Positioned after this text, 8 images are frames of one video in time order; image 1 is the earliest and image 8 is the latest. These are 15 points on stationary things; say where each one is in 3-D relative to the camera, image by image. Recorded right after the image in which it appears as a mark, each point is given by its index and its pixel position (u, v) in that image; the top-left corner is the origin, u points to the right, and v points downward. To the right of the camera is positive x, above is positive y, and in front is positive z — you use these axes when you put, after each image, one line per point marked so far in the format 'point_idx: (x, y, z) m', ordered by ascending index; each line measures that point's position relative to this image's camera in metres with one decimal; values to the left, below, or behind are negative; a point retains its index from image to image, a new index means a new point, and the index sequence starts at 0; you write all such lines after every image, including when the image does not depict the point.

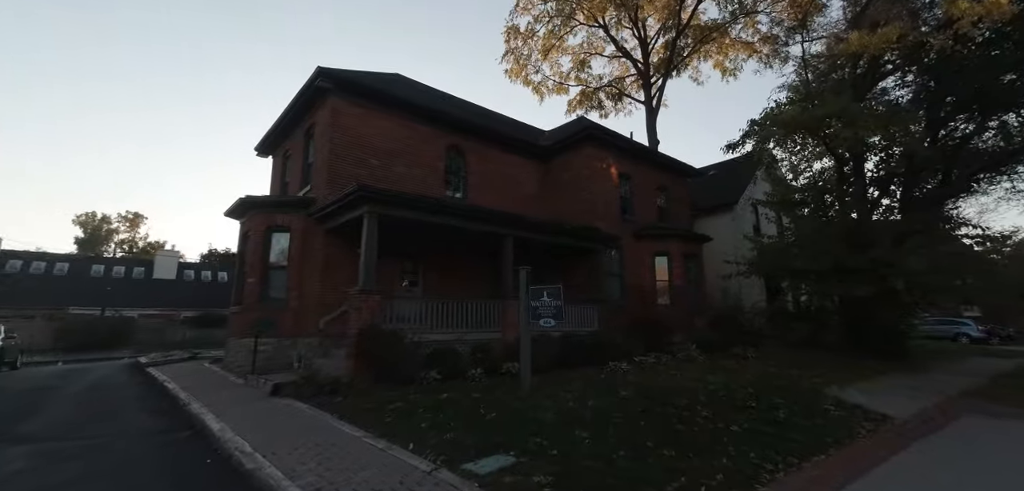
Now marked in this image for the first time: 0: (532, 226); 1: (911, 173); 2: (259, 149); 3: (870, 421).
0: (+0.5, +0.5, +11.2) m
1: (+13.3, +2.5, +14.4) m
2: (-7.9, +3.1, +13.4) m
3: (+5.1, -2.5, +6.1) m
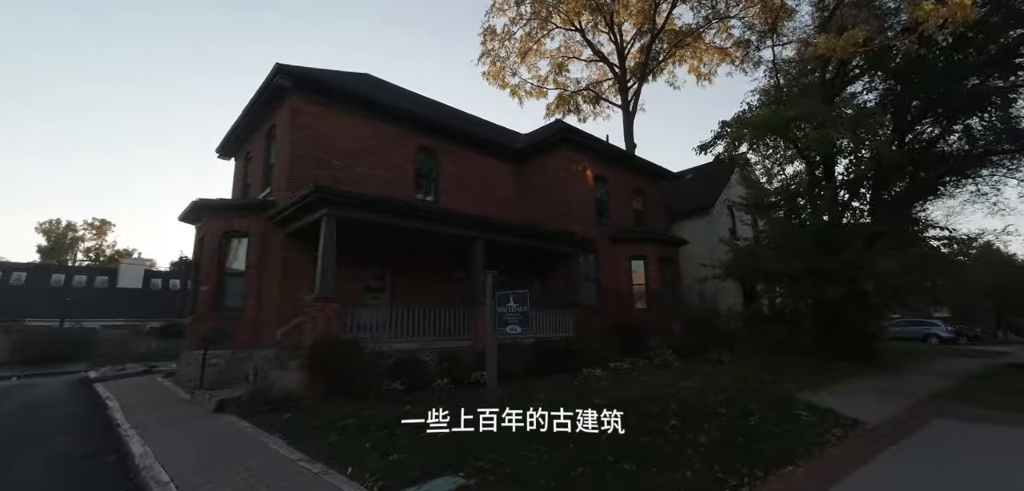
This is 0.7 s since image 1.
0: (-0.2, +0.4, +10.9) m
1: (+12.5, +2.4, +14.6) m
2: (-8.8, +2.9, +12.9) m
3: (+4.6, -2.5, +6.0) m
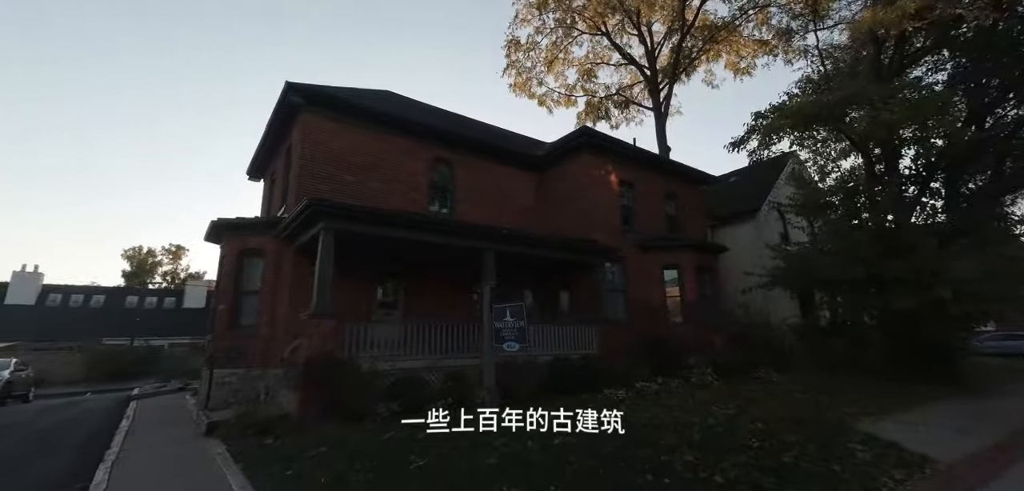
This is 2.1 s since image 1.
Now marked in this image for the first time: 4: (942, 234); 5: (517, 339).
0: (+0.2, +0.1, +10.4) m
1: (+13.1, +2.4, +12.7) m
2: (-8.2, +2.3, +13.3) m
3: (+4.4, -2.5, +4.9) m
4: (+11.5, +0.4, +11.6) m
5: (+0.1, -1.3, +6.0) m
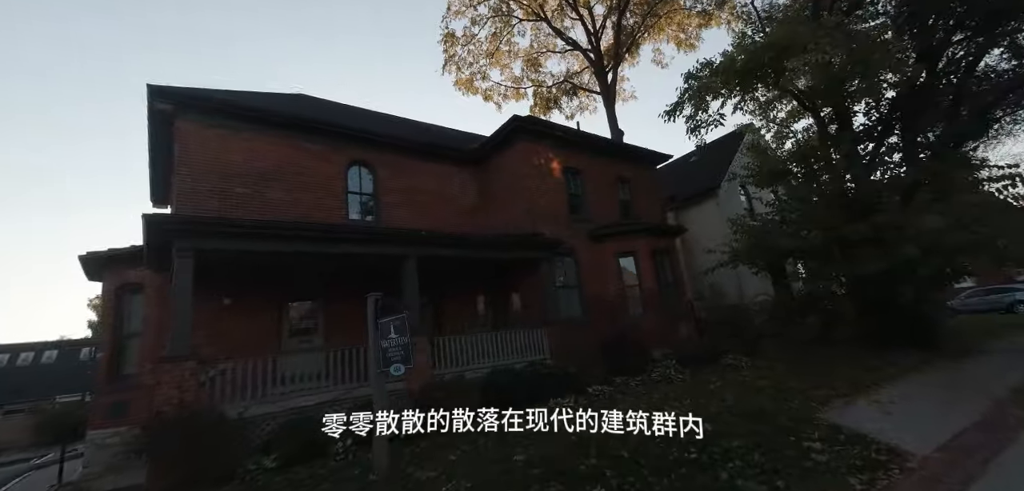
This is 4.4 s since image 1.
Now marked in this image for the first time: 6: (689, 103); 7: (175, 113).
0: (-1.5, 0.0, +9.3) m
1: (+11.1, +3.7, +12.0) m
2: (-10.1, +1.3, +12.0) m
3: (+3.2, -2.0, +3.9) m
4: (+9.7, +1.5, +10.9) m
5: (-1.2, -1.3, +4.9) m
6: (+4.7, +3.9, +11.6) m
7: (-6.8, +2.7, +8.7) m
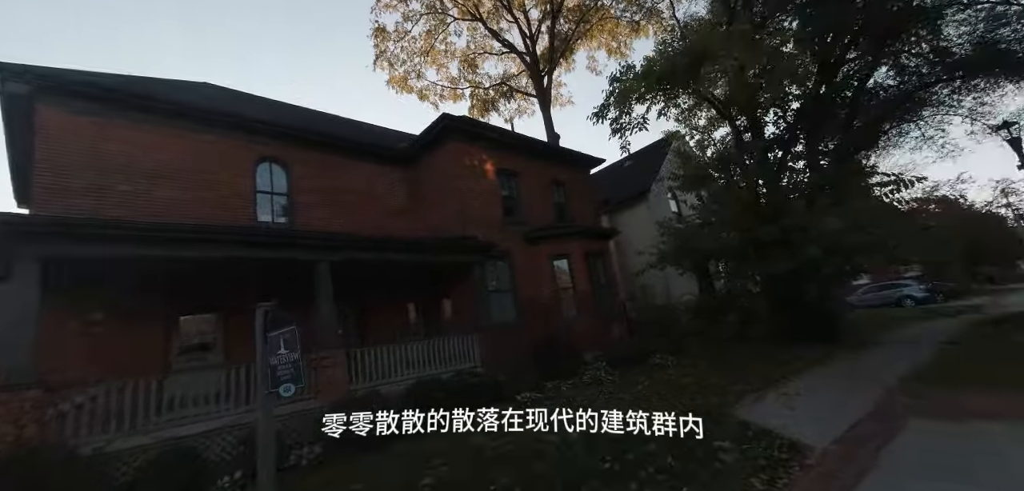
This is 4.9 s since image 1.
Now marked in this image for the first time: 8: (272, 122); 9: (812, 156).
0: (-3.0, 0.0, +8.7) m
1: (+9.1, +3.6, +13.0) m
2: (-11.9, +1.1, +10.3) m
3: (+2.4, -2.0, +3.9) m
4: (+7.9, +1.5, +11.6) m
5: (-2.2, -1.3, +4.4) m
6: (+2.8, +3.8, +11.7) m
7: (-8.2, +2.6, +7.4) m
8: (-5.5, +2.8, +9.8) m
9: (+9.1, +2.7, +13.0) m
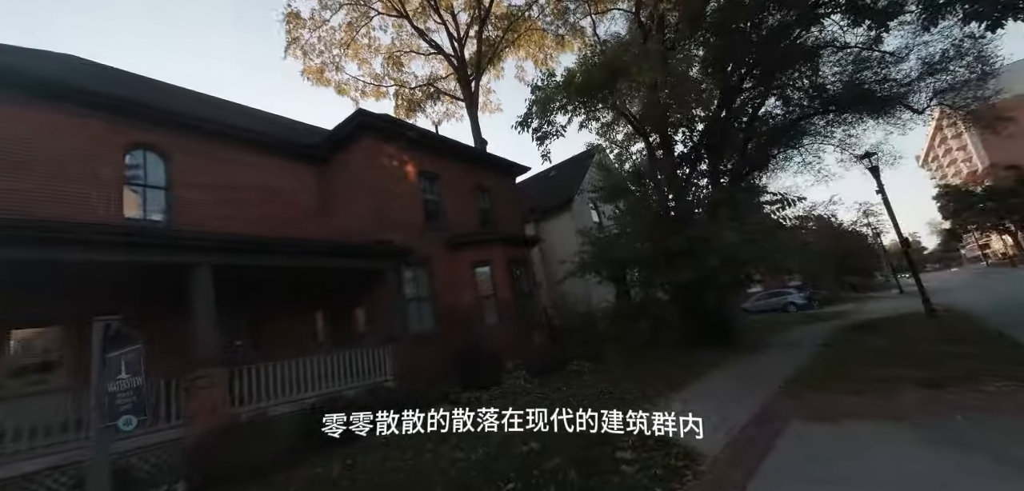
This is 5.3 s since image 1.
0: (-4.6, -0.1, +7.8) m
1: (+6.7, +3.3, +14.1) m
2: (-13.6, +1.2, +8.0) m
3: (+1.4, -2.1, +3.9) m
4: (+5.7, +1.2, +12.5) m
5: (-3.1, -1.4, +3.7) m
6: (+0.7, +3.6, +11.8) m
7: (-9.5, +2.6, +5.8) m
8: (-7.2, +2.8, +8.6) m
9: (+6.7, +2.3, +14.1) m
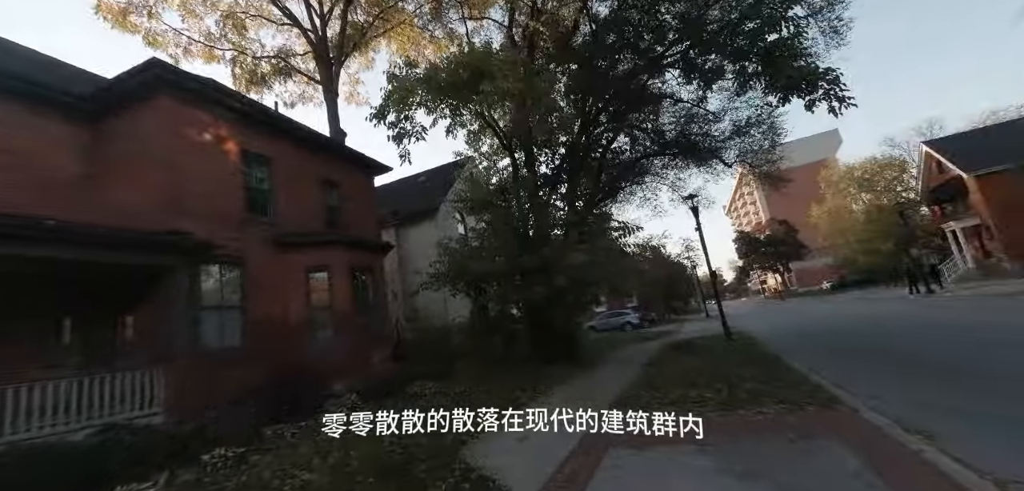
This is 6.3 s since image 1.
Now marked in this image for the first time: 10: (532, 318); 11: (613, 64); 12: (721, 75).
0: (-7.0, +0.2, +5.3) m
1: (+2.1, +2.6, +14.8) m
2: (-15.5, +2.3, +2.8) m
3: (-0.3, -2.2, +3.3) m
4: (+1.4, +0.6, +12.9) m
5: (-4.5, -1.1, +1.7) m
6: (-2.9, +3.4, +10.8) m
7: (-10.9, +3.4, +2.0) m
8: (-9.5, +3.3, +5.4) m
9: (+2.0, +1.6, +14.7) m
10: (+0.6, -2.2, +13.2) m
11: (+3.3, +6.0, +14.2) m
12: (+6.9, +5.6, +14.1) m
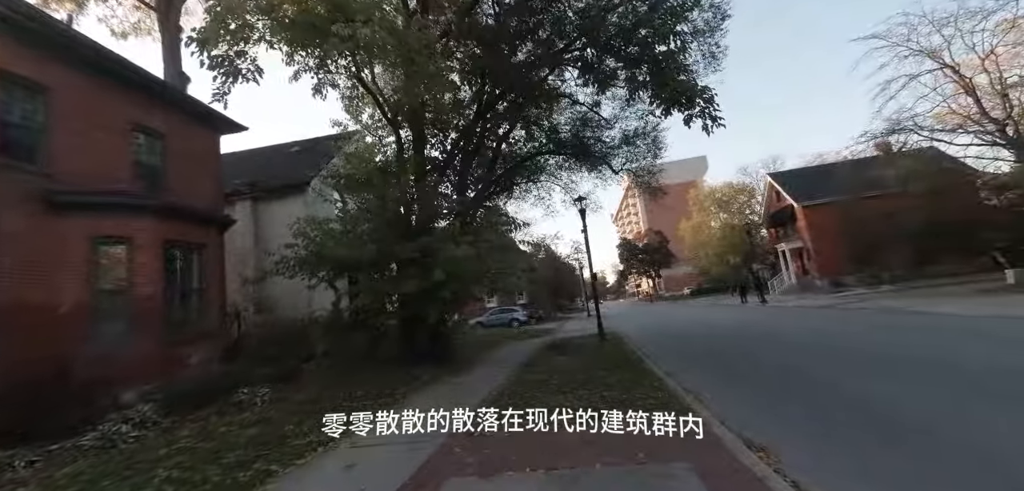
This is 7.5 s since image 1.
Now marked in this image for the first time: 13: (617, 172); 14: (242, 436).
0: (-8.4, +0.9, +2.4) m
1: (-1.6, +2.8, +13.7) m
2: (-15.9, +3.5, -2.0) m
3: (-1.6, -2.0, +2.0) m
4: (-2.0, +0.9, +11.8) m
5: (-5.2, -0.7, -0.5) m
6: (-5.5, +4.0, +8.7) m
7: (-11.1, +4.3, -1.7) m
8: (-10.6, +4.2, +1.9) m
9: (-1.8, +1.9, +13.7) m
10: (-3.0, -1.9, +11.9) m
11: (0.0, +6.1, +13.5) m
12: (+3.4, +5.5, +14.2) m
13: (+4.5, +3.2, +18.3) m
14: (-4.0, -2.7, +6.4) m
